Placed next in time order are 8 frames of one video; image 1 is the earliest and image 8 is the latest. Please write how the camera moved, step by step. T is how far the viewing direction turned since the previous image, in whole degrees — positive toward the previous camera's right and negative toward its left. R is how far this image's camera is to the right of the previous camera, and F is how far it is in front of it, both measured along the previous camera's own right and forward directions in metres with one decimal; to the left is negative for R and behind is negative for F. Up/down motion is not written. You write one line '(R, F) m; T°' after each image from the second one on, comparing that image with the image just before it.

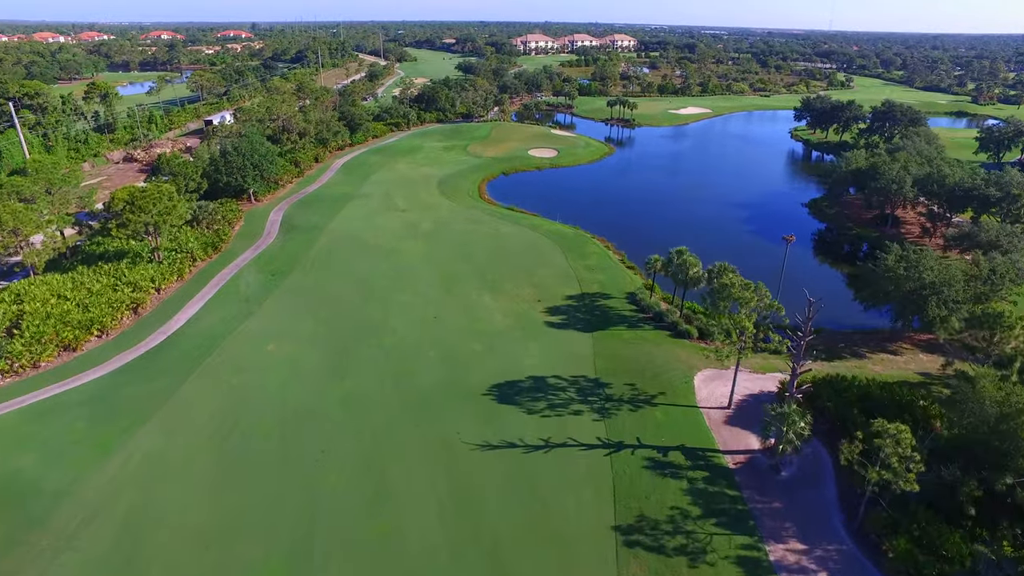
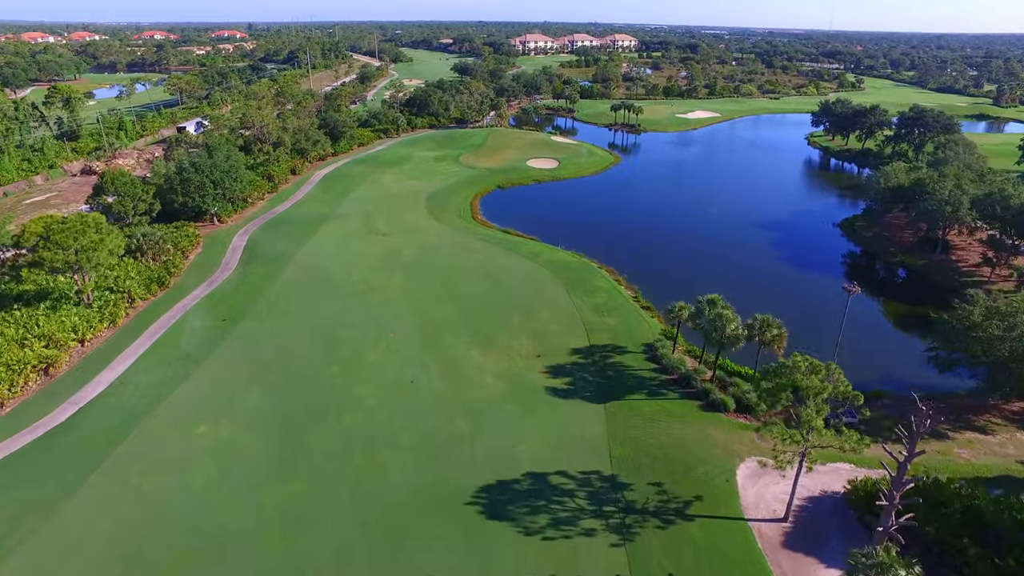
(+0.3, +7.3) m; 0°
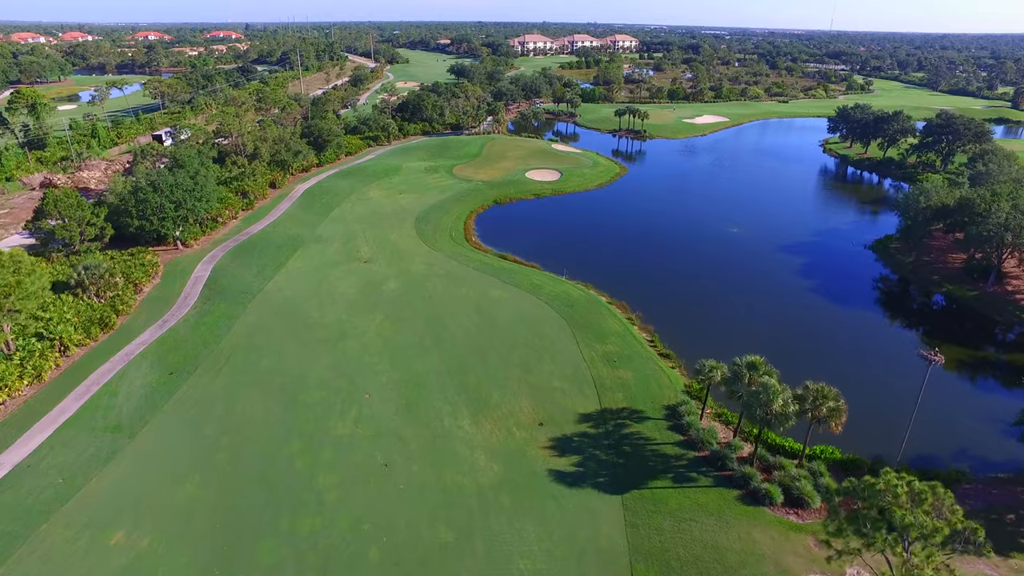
(+0.2, +5.8) m; 0°
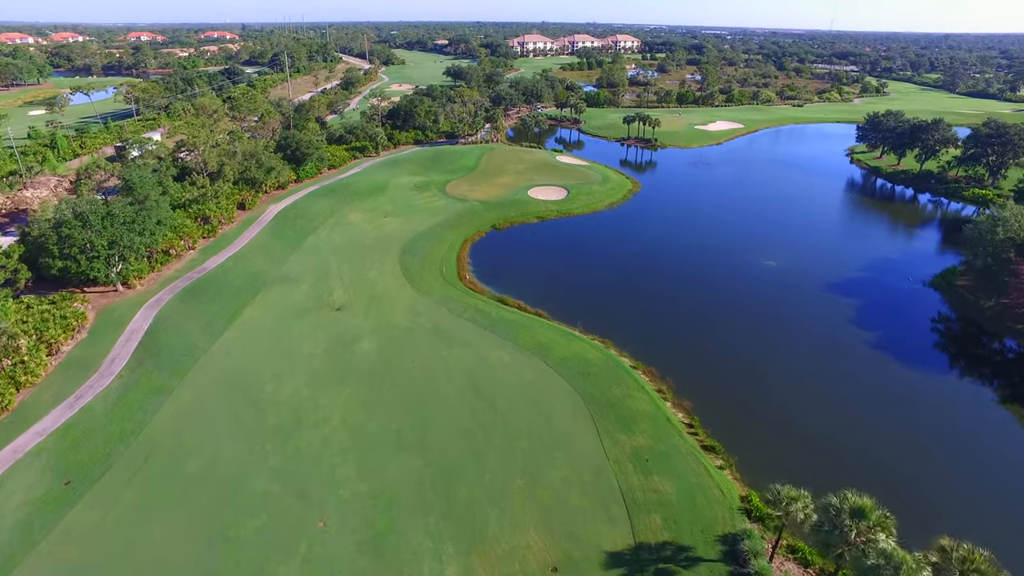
(-0.1, +7.9) m; 0°
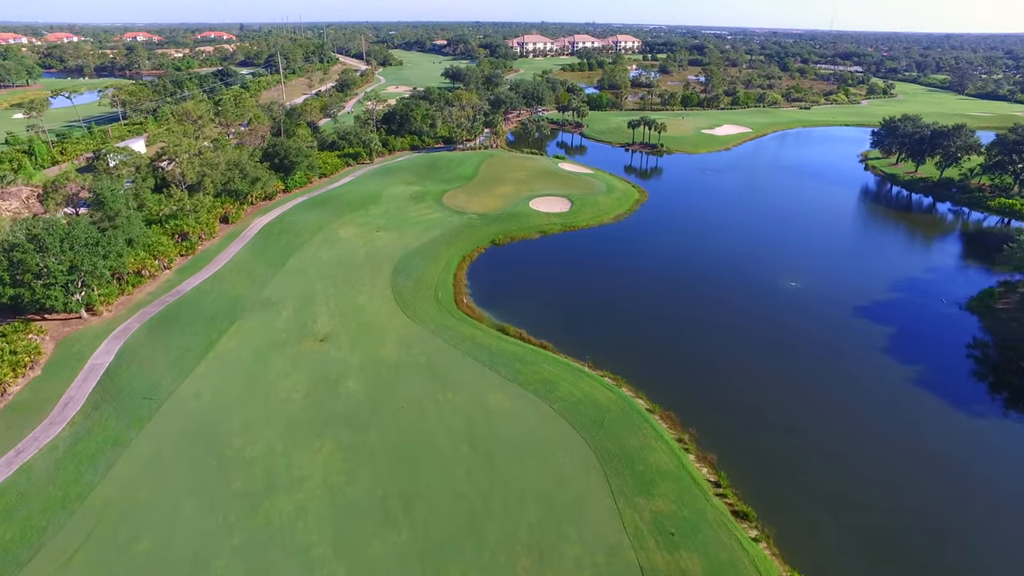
(-0.1, +3.7) m; 0°
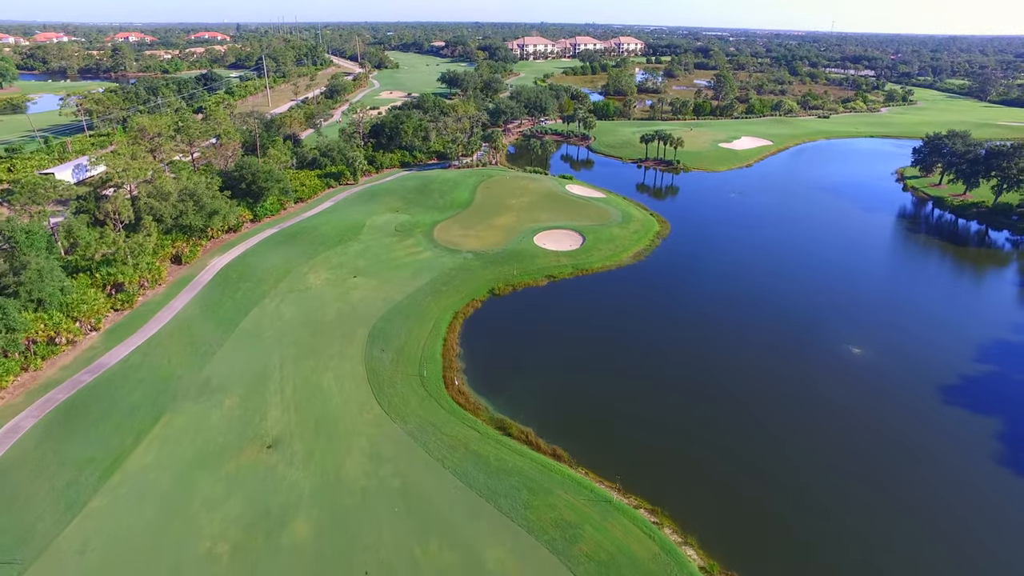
(-0.3, +8.5) m; 0°
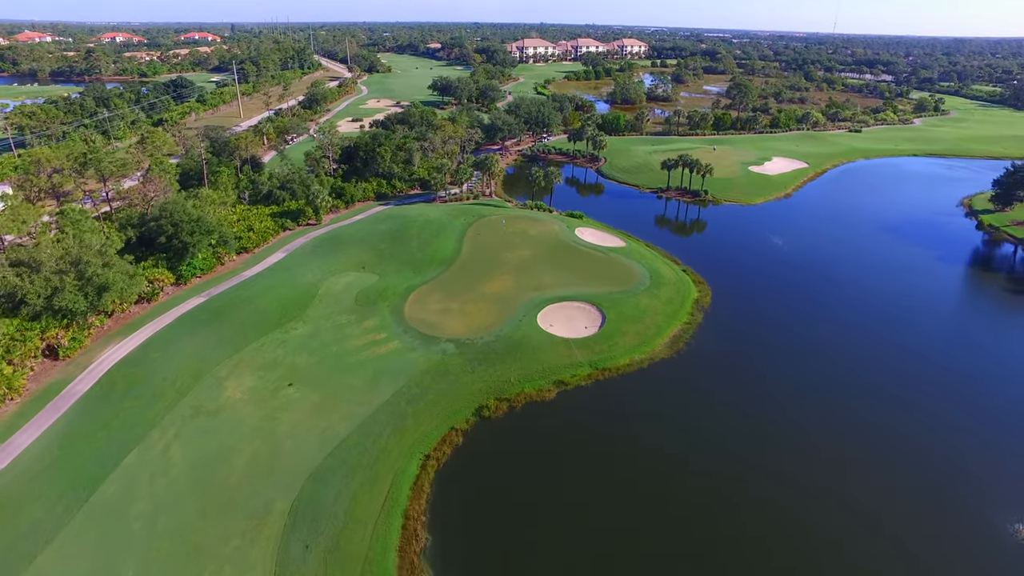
(+0.1, +12.8) m; 0°
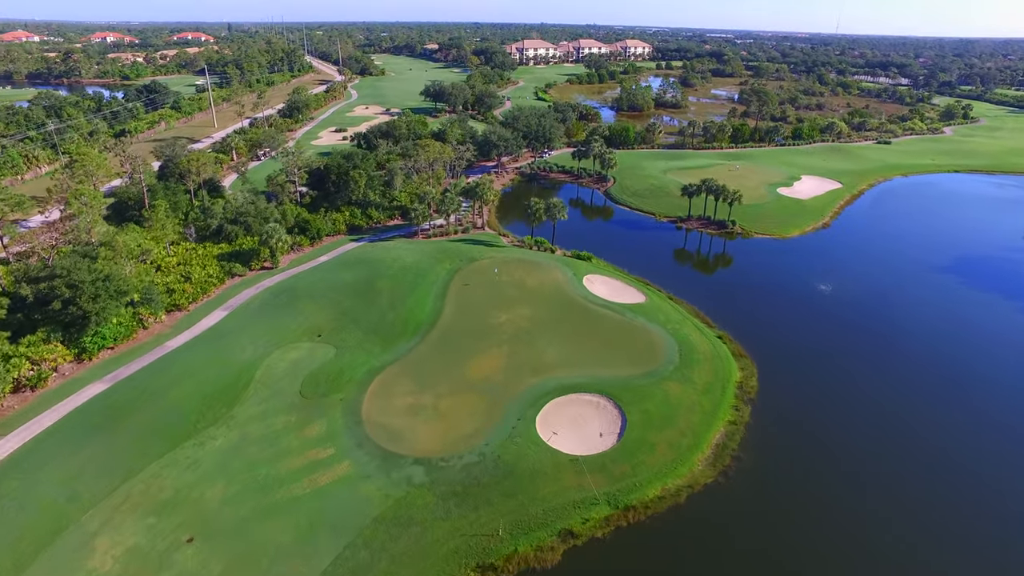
(+0.4, +9.7) m; 0°
